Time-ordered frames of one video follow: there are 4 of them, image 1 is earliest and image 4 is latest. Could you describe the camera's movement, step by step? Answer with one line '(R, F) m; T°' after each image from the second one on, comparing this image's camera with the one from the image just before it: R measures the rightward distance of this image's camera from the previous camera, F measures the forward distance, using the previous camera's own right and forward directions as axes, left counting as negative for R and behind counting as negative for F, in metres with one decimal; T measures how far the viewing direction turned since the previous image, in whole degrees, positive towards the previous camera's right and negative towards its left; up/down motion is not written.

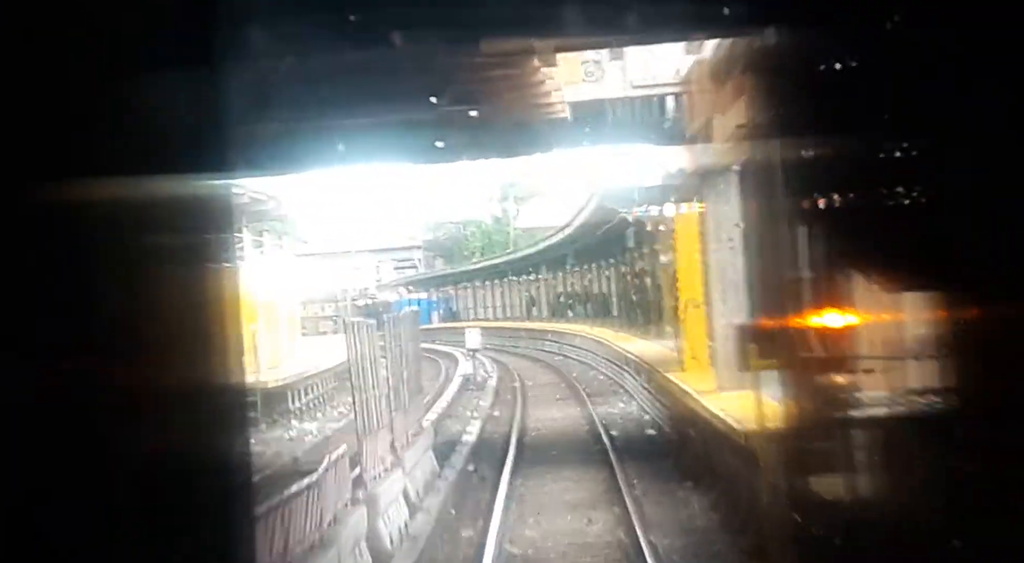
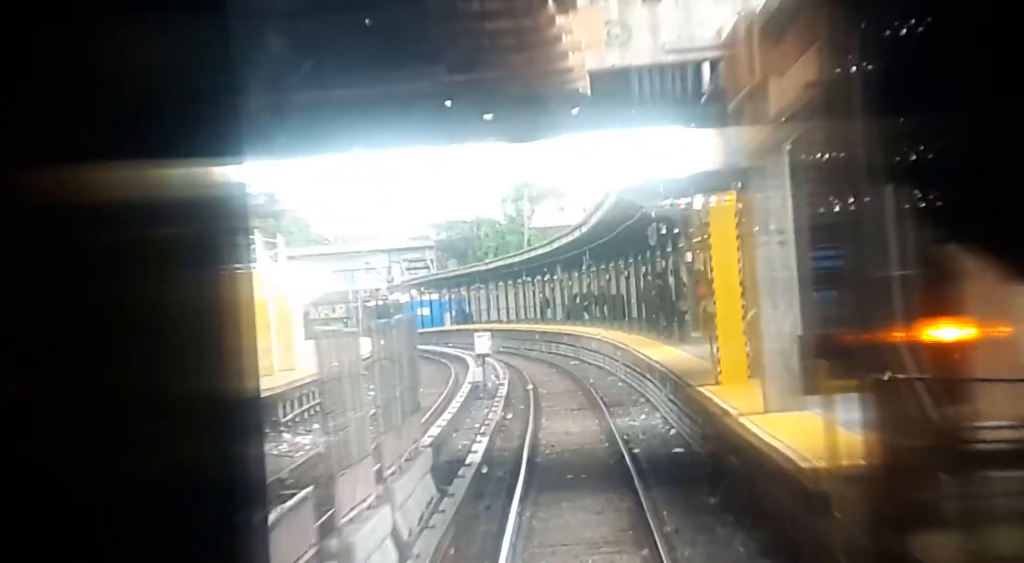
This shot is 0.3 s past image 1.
(0.0, +0.8) m; -1°
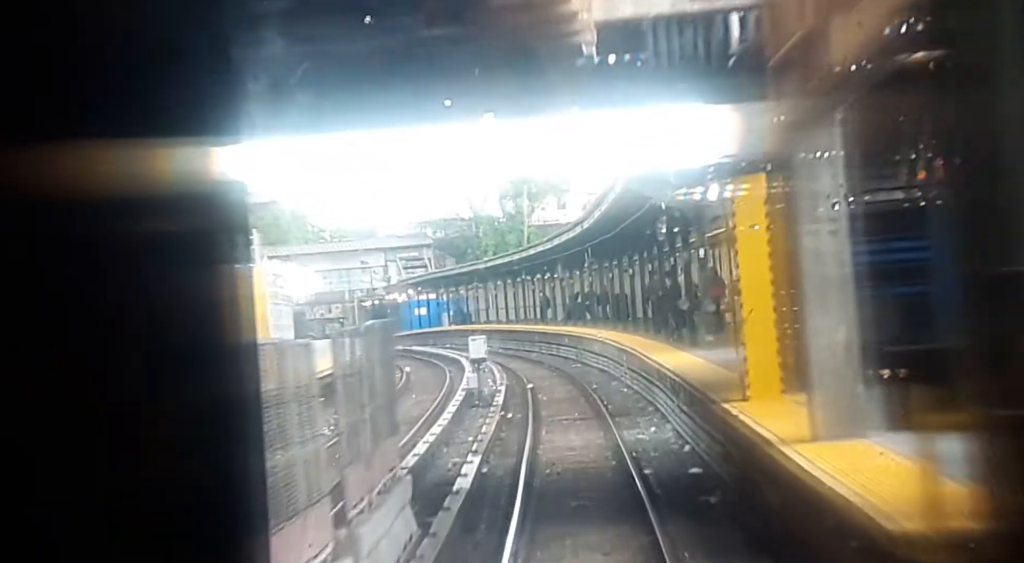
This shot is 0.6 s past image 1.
(0.0, +0.8) m; 0°
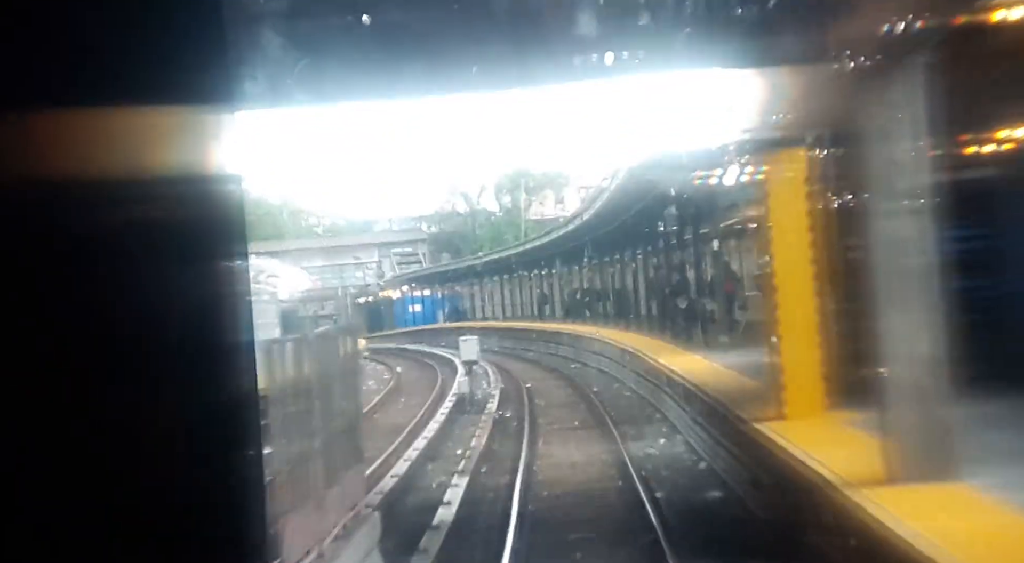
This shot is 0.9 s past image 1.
(0.0, +0.9) m; 0°
